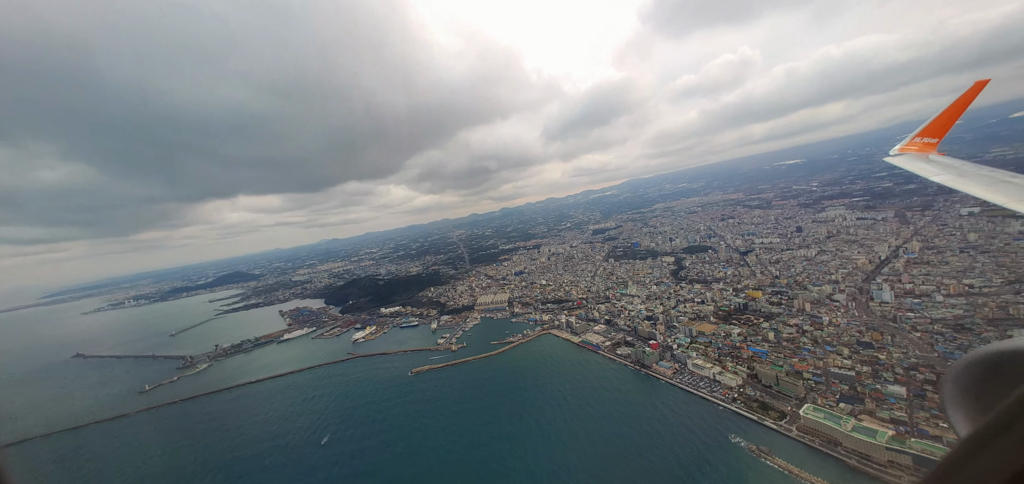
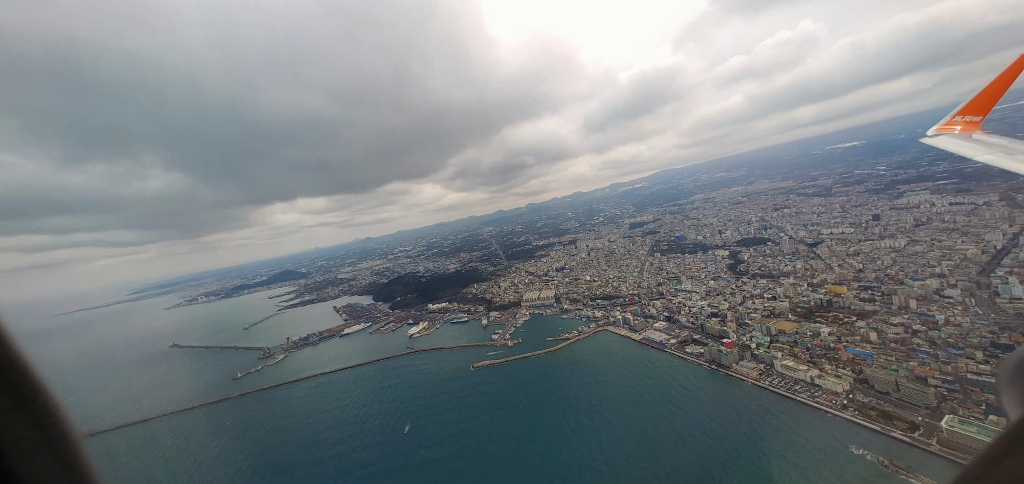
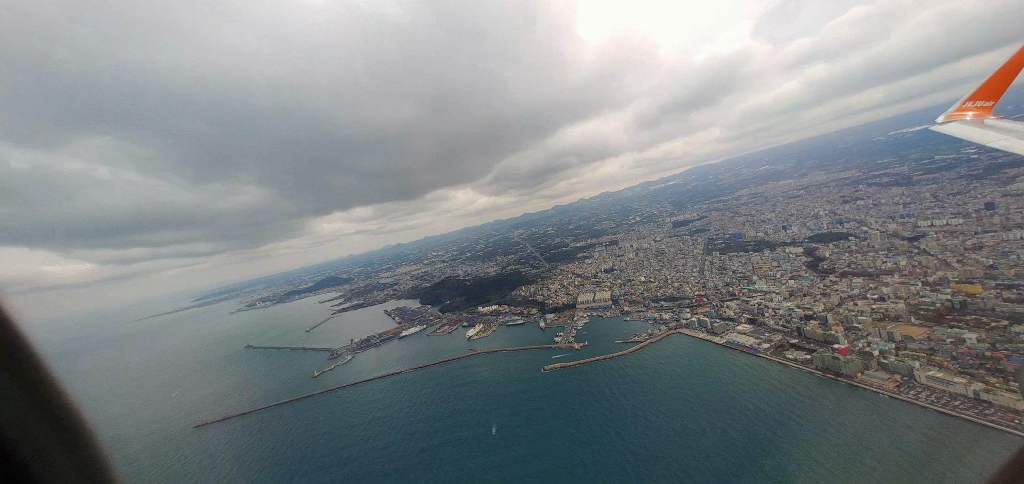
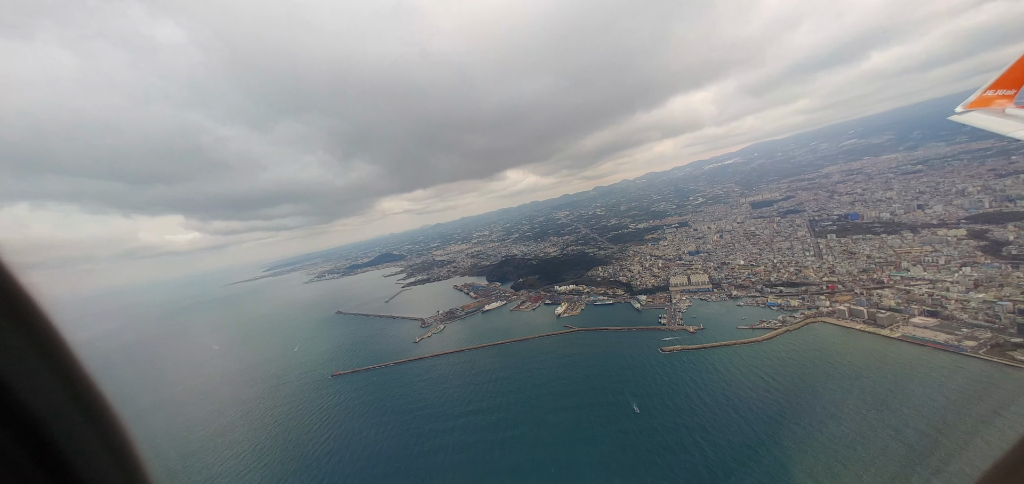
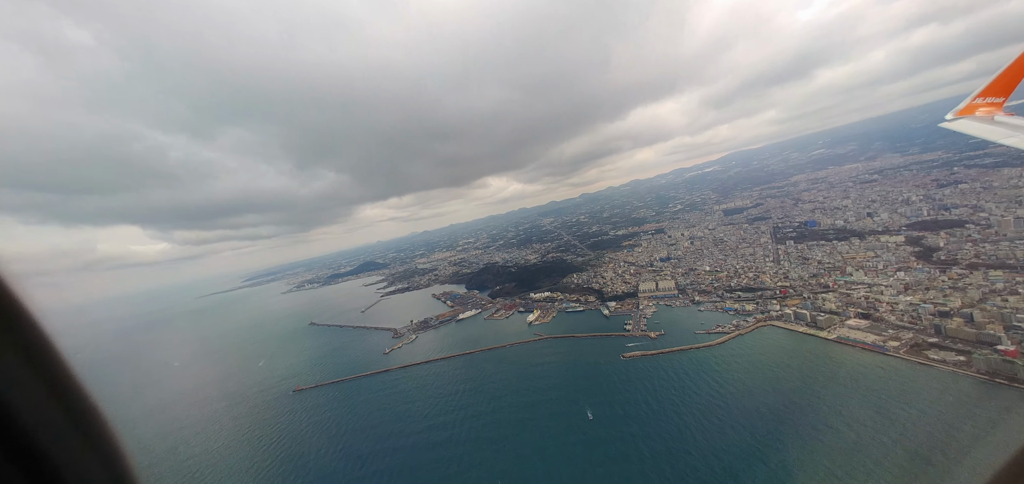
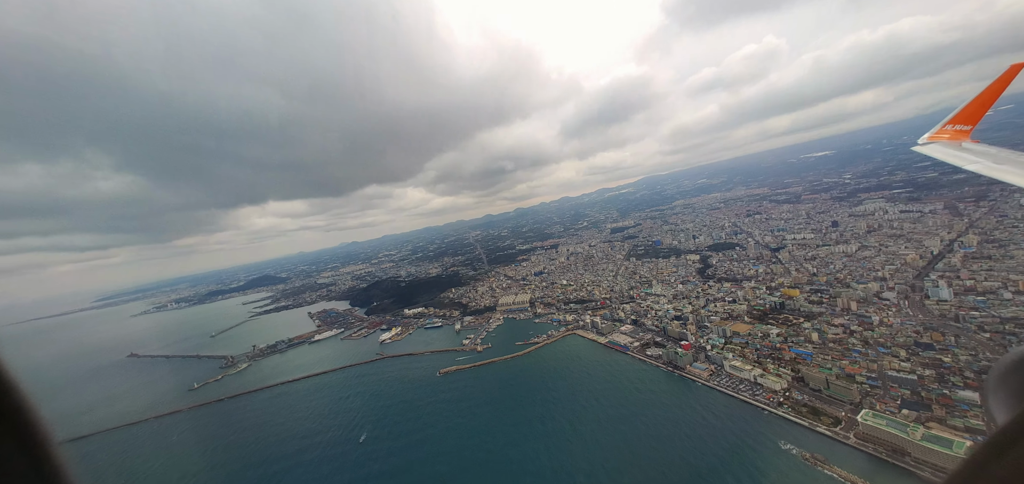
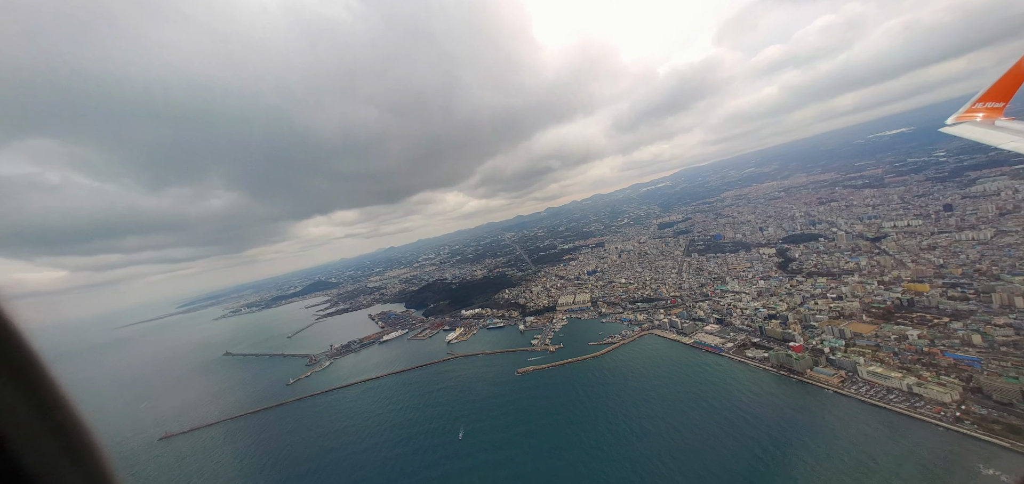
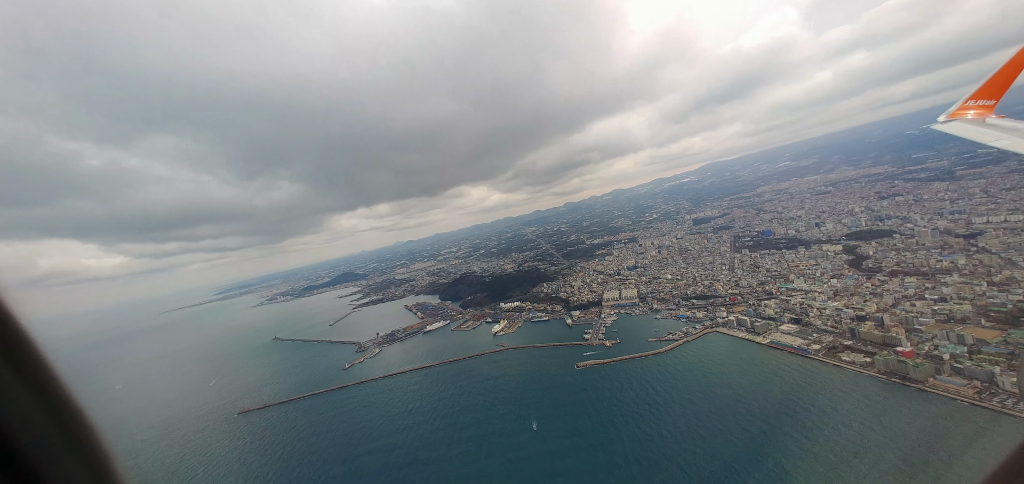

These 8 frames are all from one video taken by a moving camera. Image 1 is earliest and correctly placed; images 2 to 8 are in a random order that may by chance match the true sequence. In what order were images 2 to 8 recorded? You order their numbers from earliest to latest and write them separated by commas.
6, 2, 7, 3, 8, 5, 4
